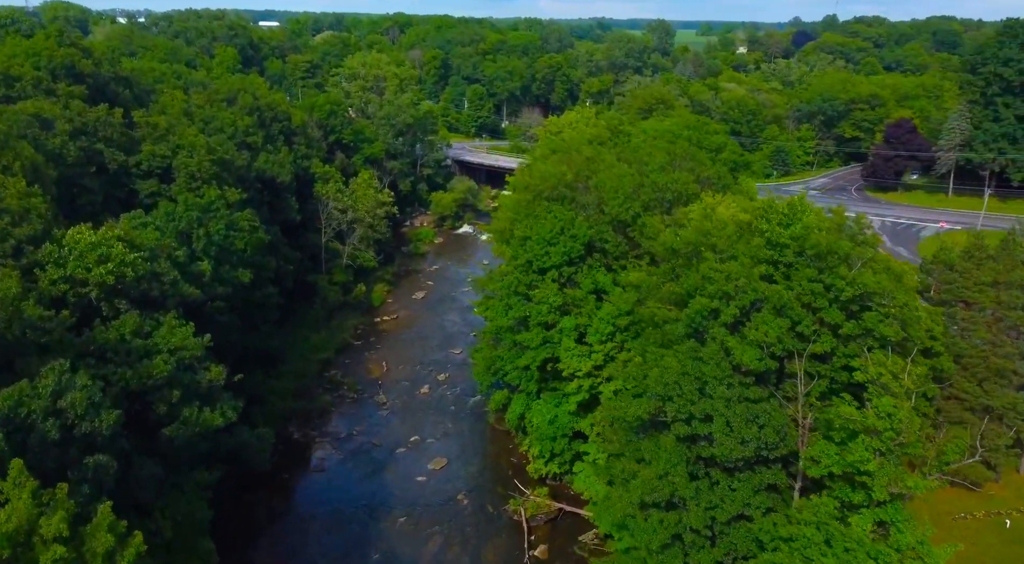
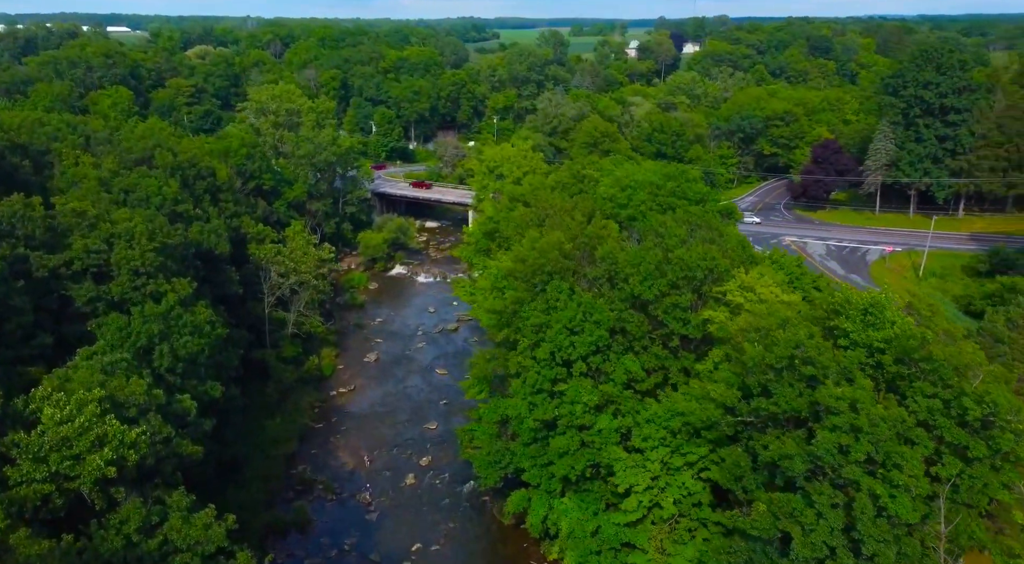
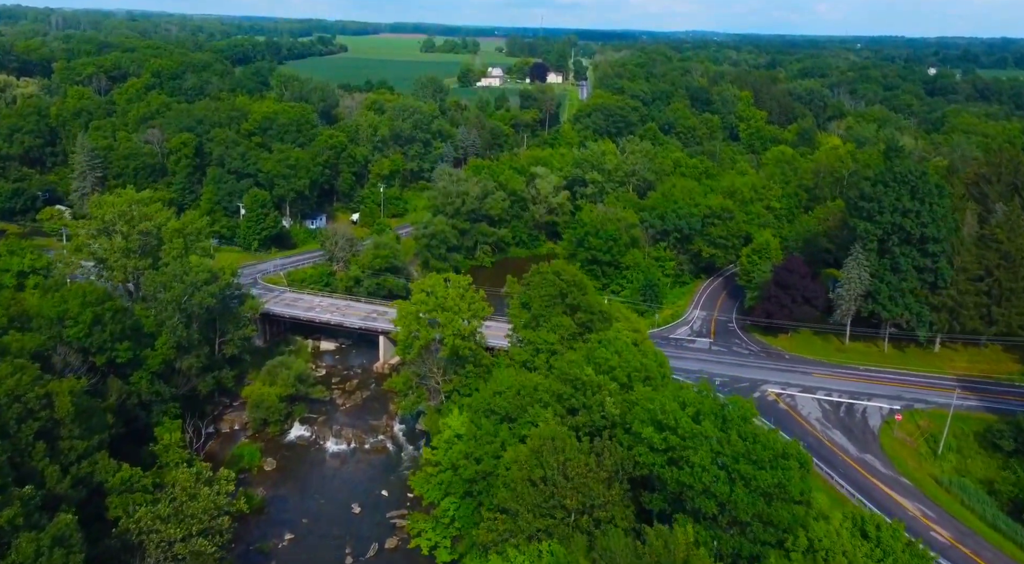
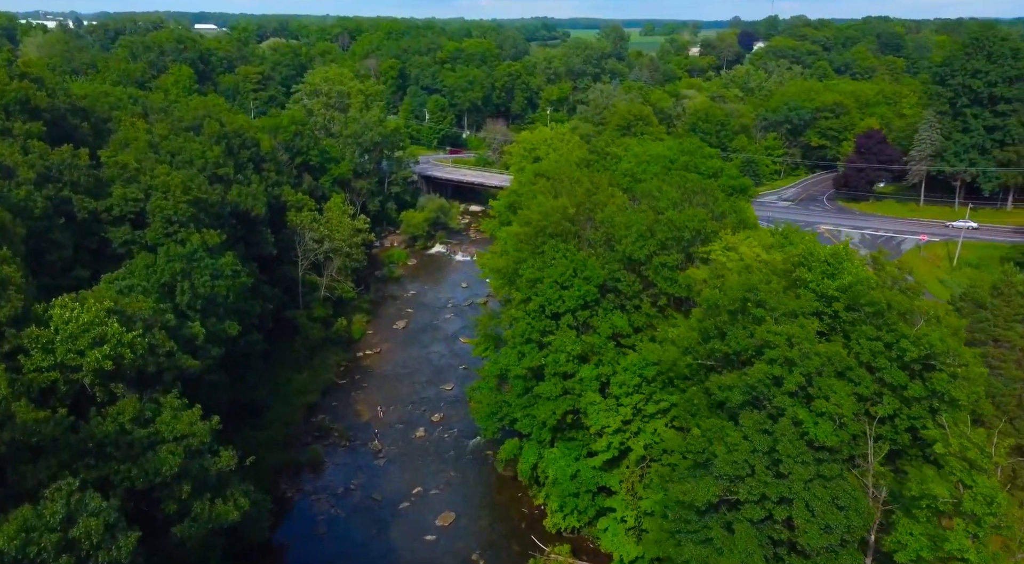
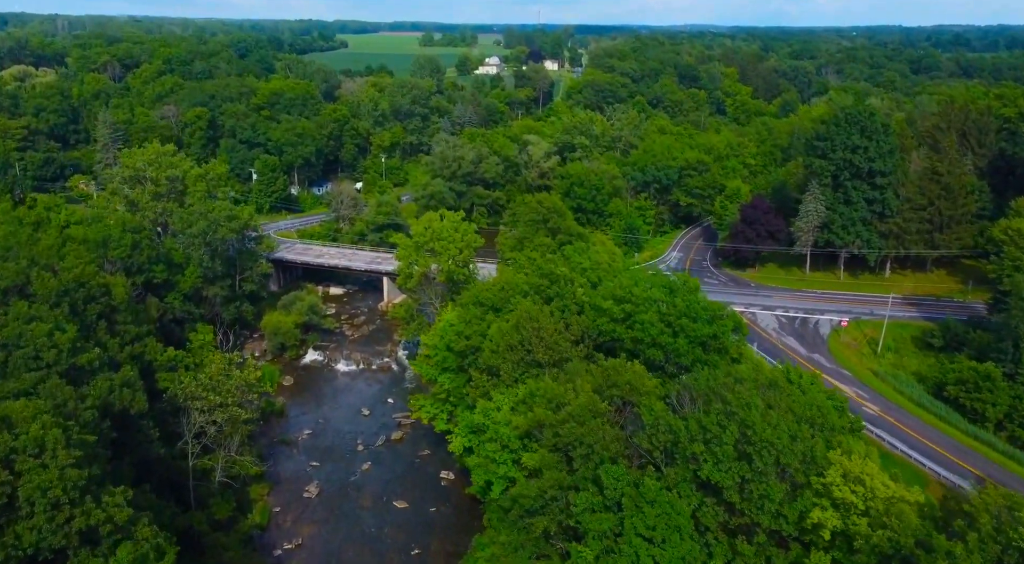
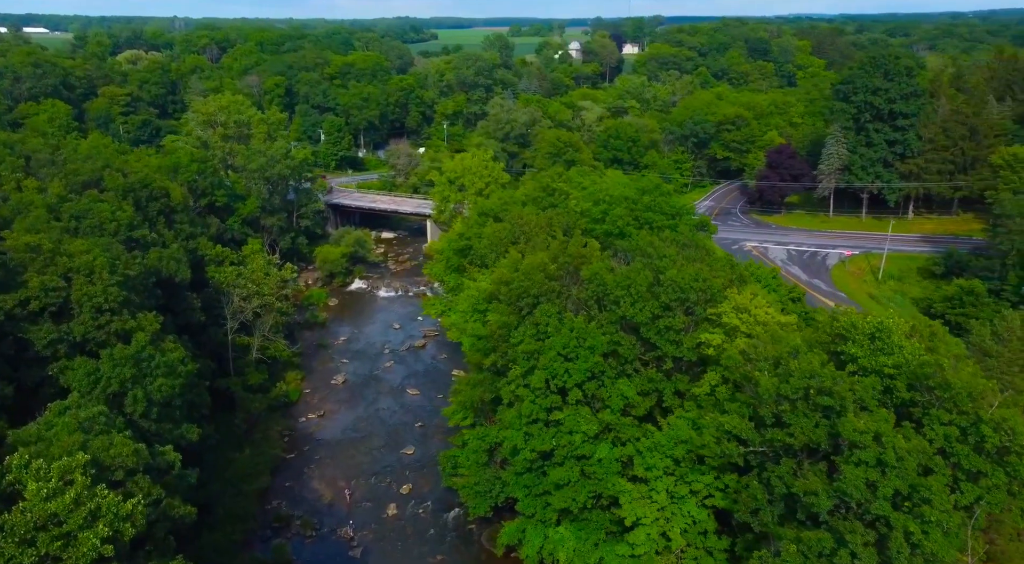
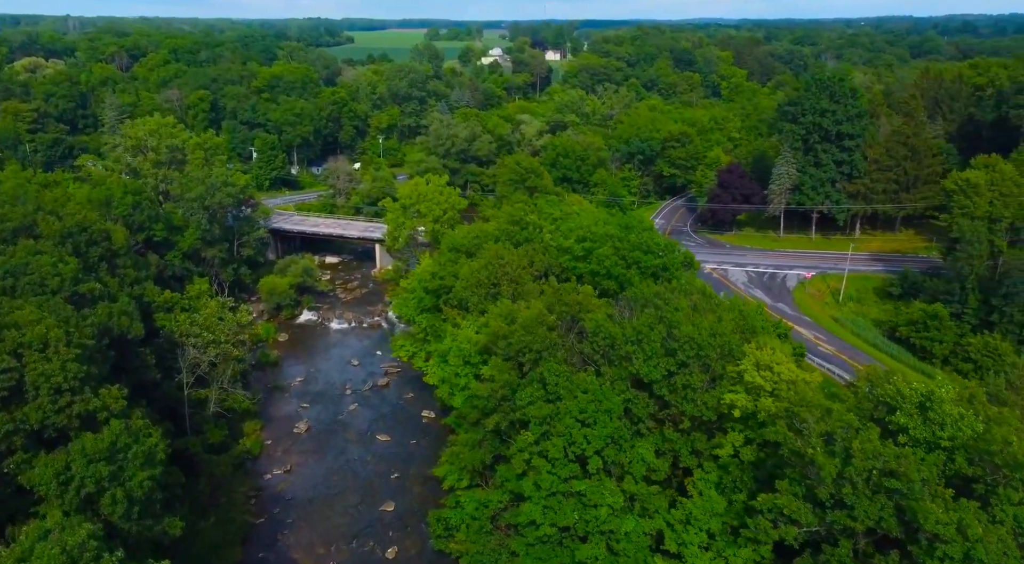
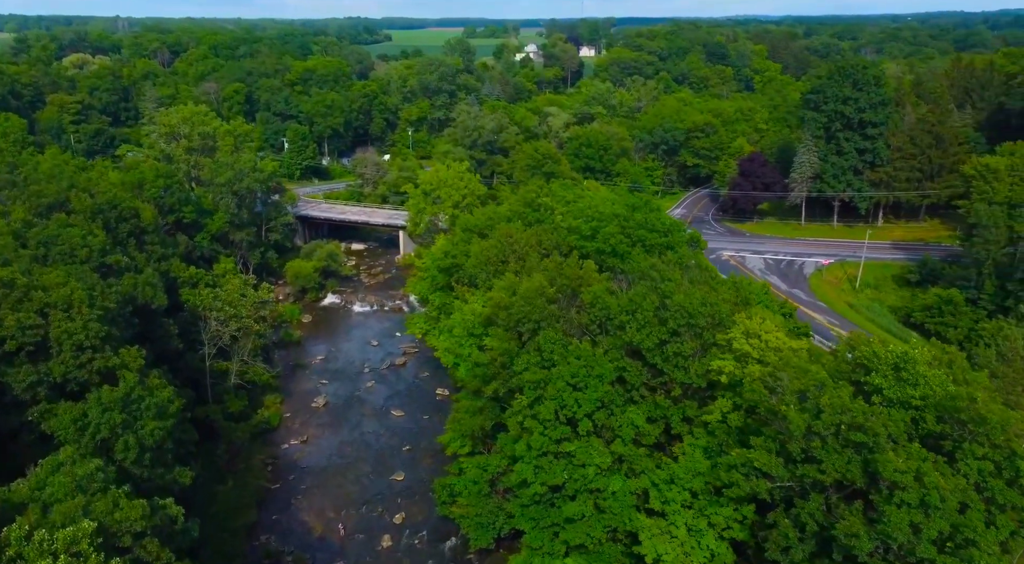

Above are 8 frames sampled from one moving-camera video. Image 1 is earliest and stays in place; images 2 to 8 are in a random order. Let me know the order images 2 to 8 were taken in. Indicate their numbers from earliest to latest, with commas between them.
4, 2, 6, 8, 7, 5, 3
